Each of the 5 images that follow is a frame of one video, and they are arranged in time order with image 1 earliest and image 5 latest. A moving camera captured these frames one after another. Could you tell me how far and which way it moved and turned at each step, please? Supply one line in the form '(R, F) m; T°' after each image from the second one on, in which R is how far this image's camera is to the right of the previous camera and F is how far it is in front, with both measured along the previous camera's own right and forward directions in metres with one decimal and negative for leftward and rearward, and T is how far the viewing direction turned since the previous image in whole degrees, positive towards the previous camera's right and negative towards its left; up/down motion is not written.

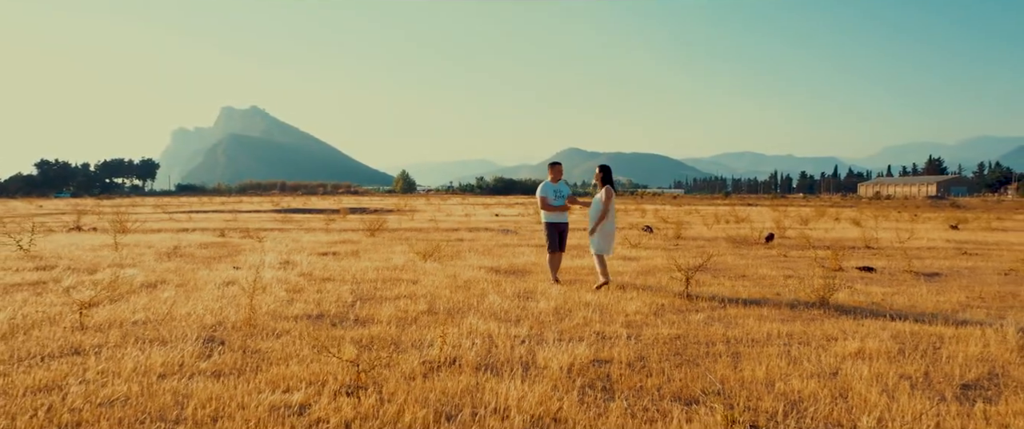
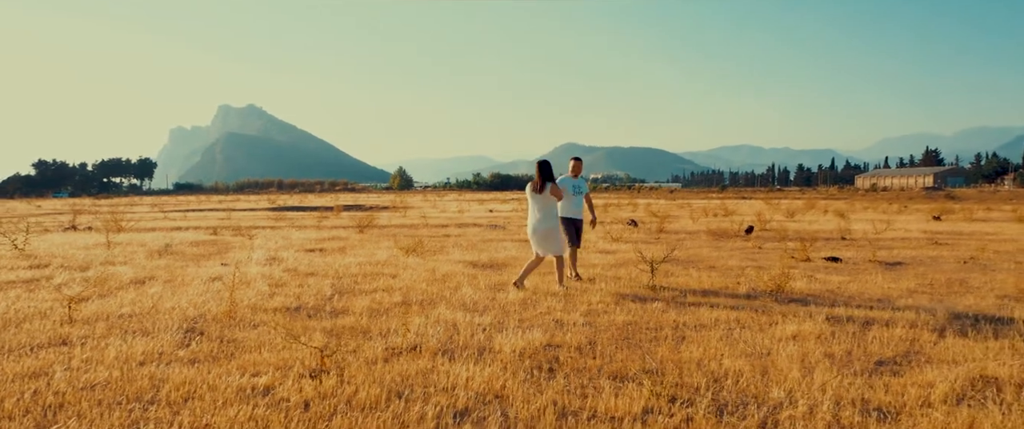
(+0.4, -0.5) m; 0°
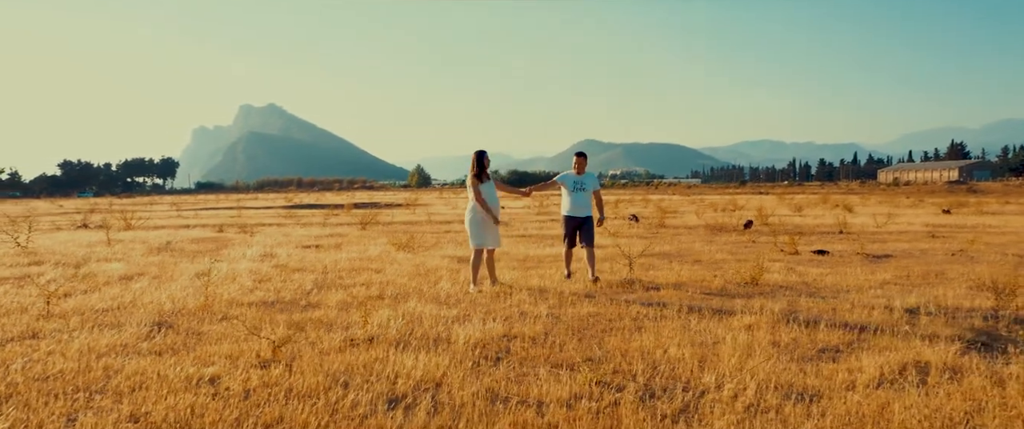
(+0.6, -0.1) m; -2°
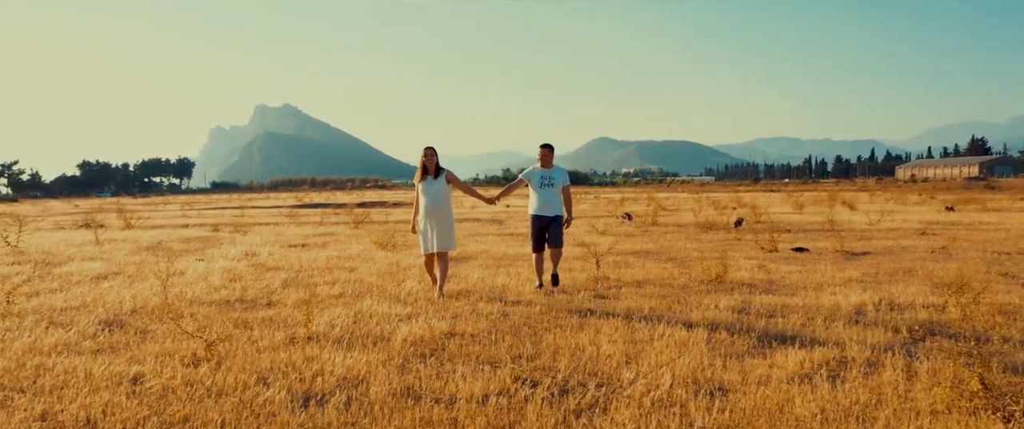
(+0.8, 0.0) m; -1°
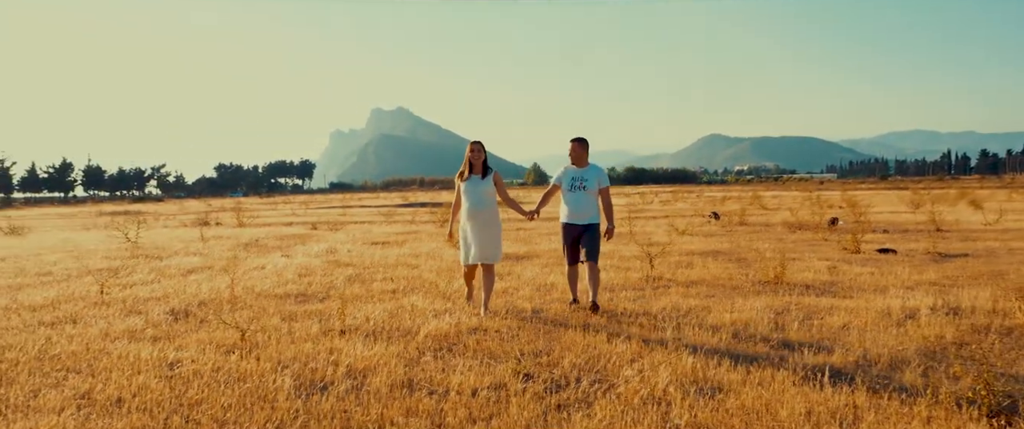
(+0.9, 0.0) m; -9°
